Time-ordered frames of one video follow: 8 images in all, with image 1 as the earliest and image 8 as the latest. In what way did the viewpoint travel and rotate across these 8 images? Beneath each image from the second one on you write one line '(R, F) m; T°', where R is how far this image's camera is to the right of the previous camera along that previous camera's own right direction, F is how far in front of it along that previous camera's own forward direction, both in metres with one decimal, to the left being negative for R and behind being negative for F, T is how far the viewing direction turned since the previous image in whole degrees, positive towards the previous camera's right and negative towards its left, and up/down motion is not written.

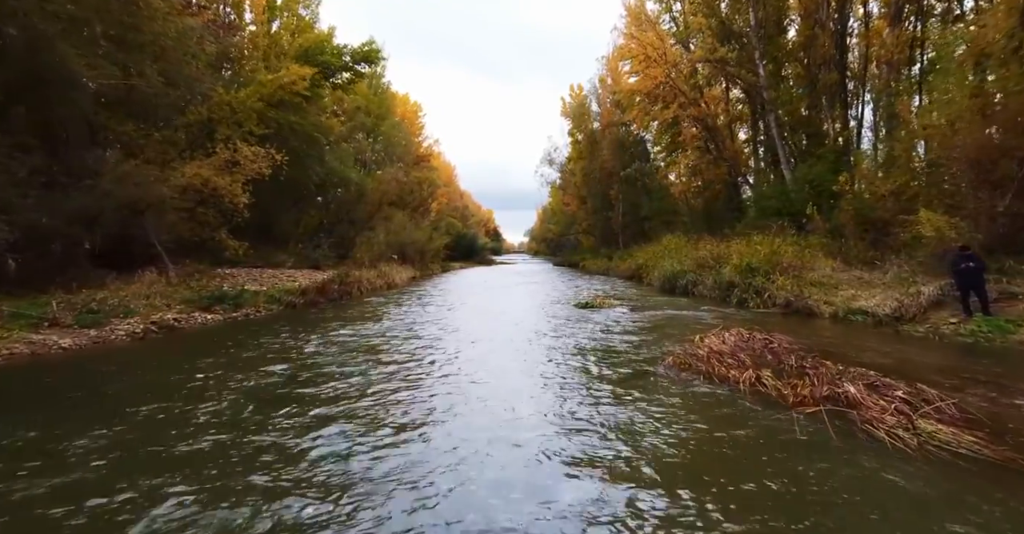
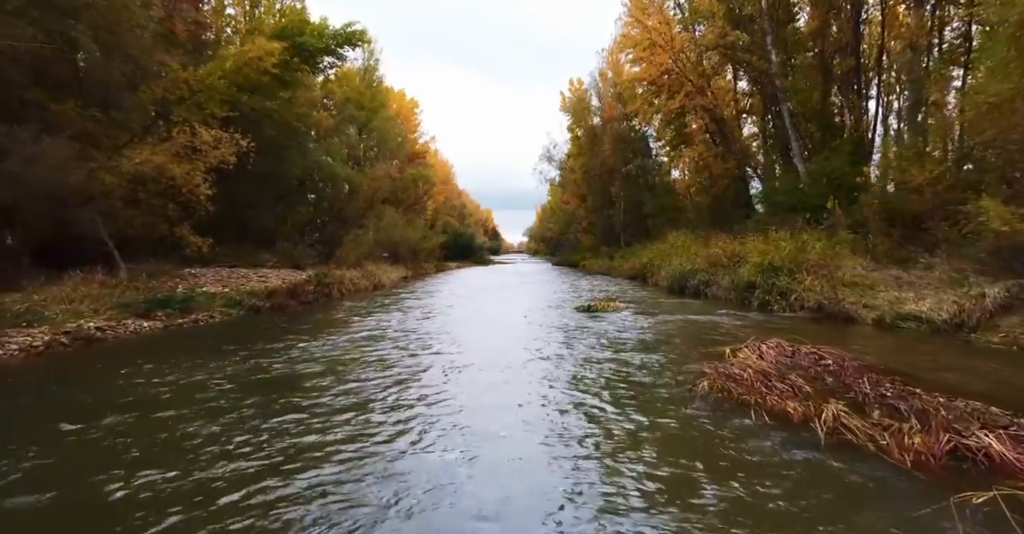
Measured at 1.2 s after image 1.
(+0.2, +1.9) m; 0°
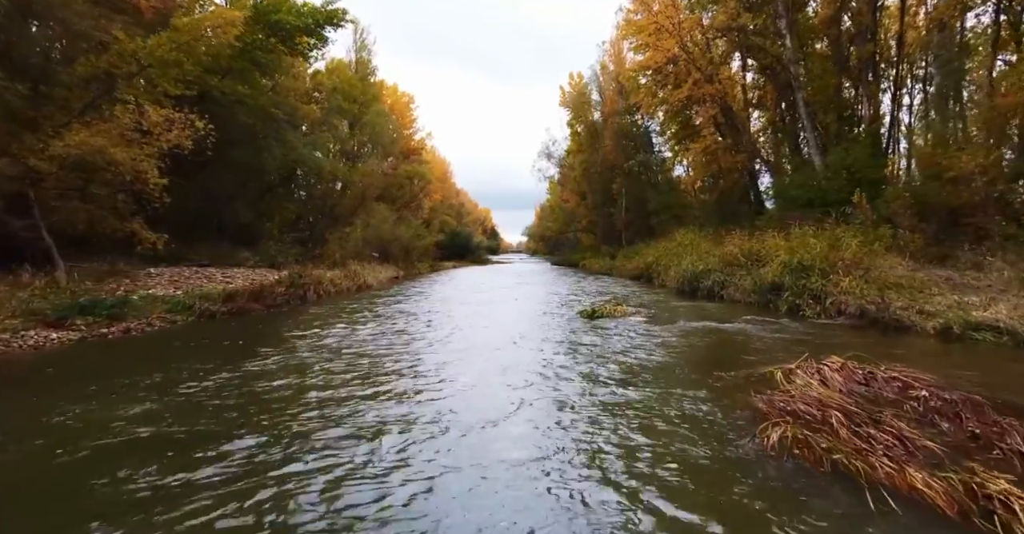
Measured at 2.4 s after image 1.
(+0.1, +1.9) m; 0°
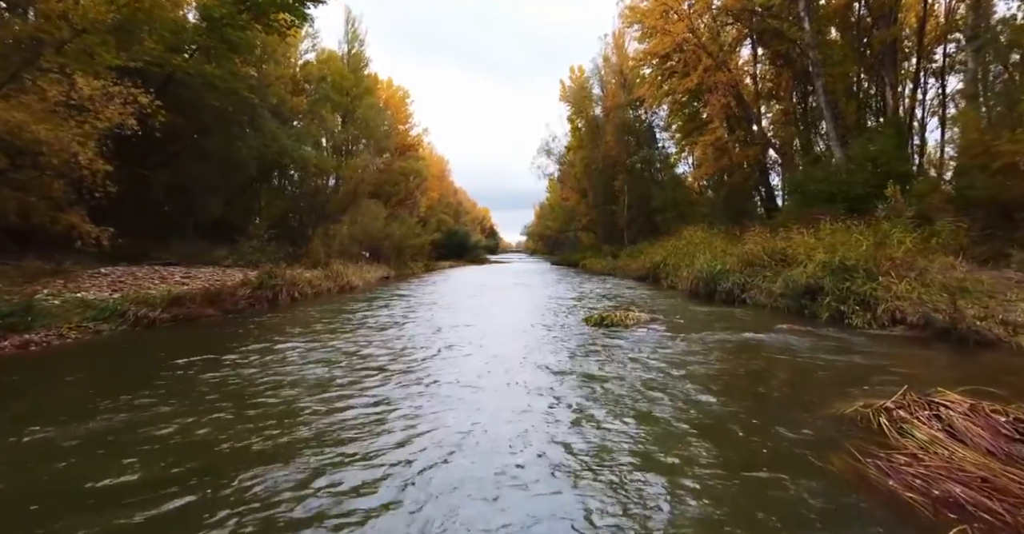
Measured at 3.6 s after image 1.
(+0.1, +2.0) m; 0°
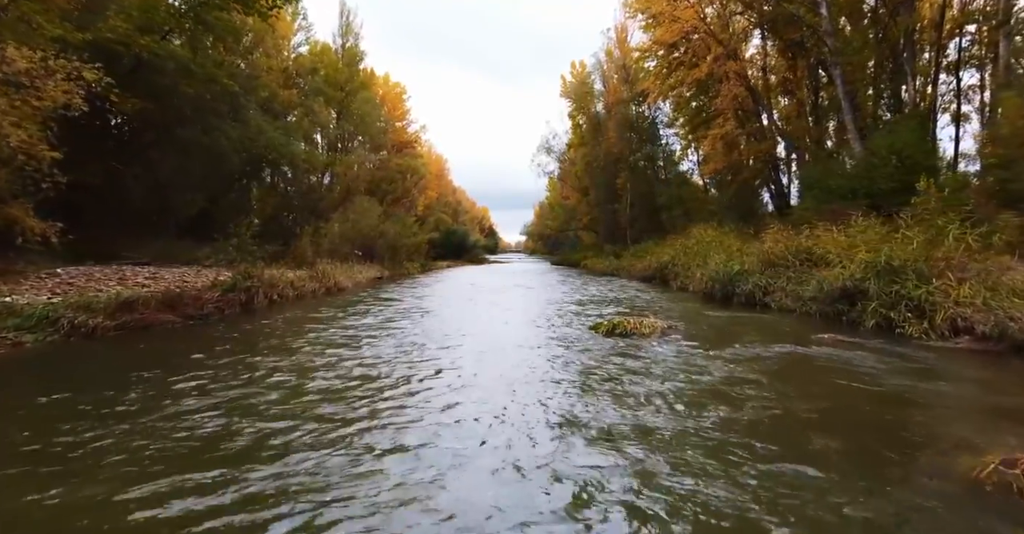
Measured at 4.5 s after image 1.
(0.0, +1.5) m; 0°
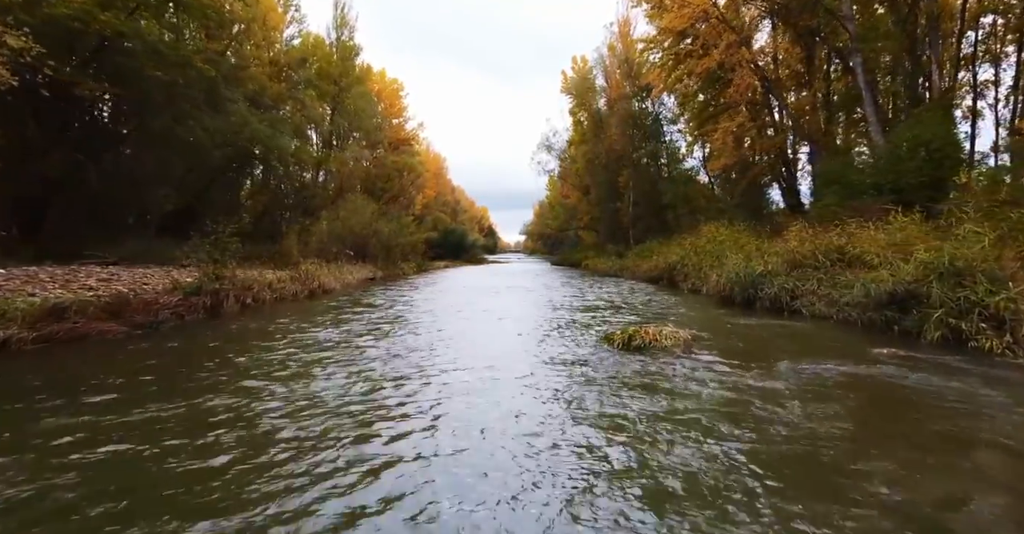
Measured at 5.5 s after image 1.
(0.0, +1.5) m; 0°
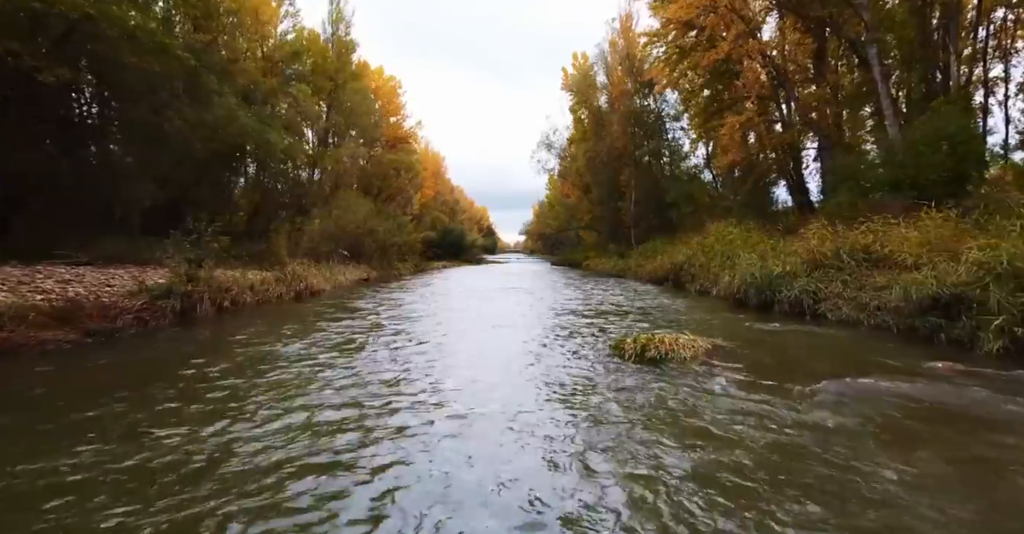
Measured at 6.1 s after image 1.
(0.0, +1.1) m; 0°
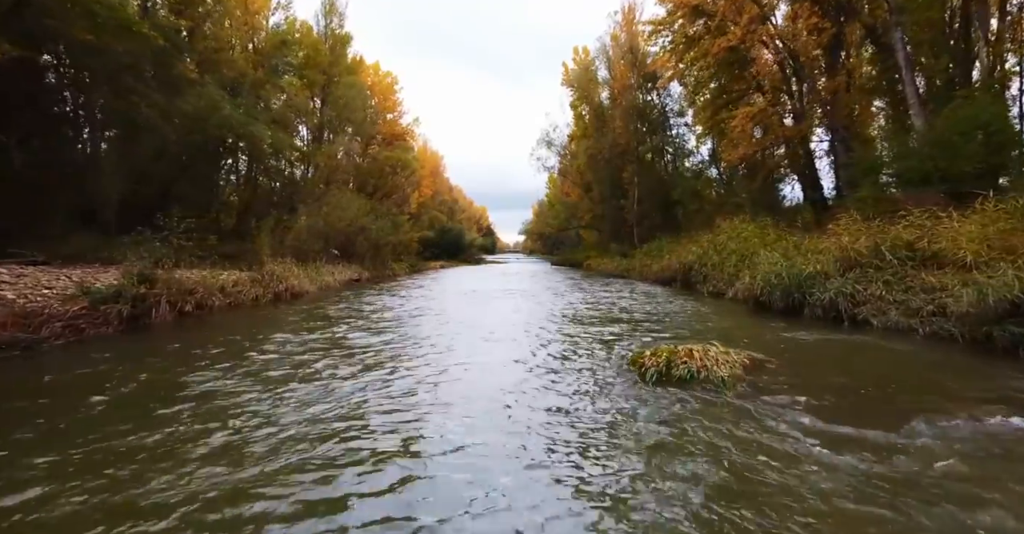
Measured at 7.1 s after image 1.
(0.0, +1.5) m; 0°
